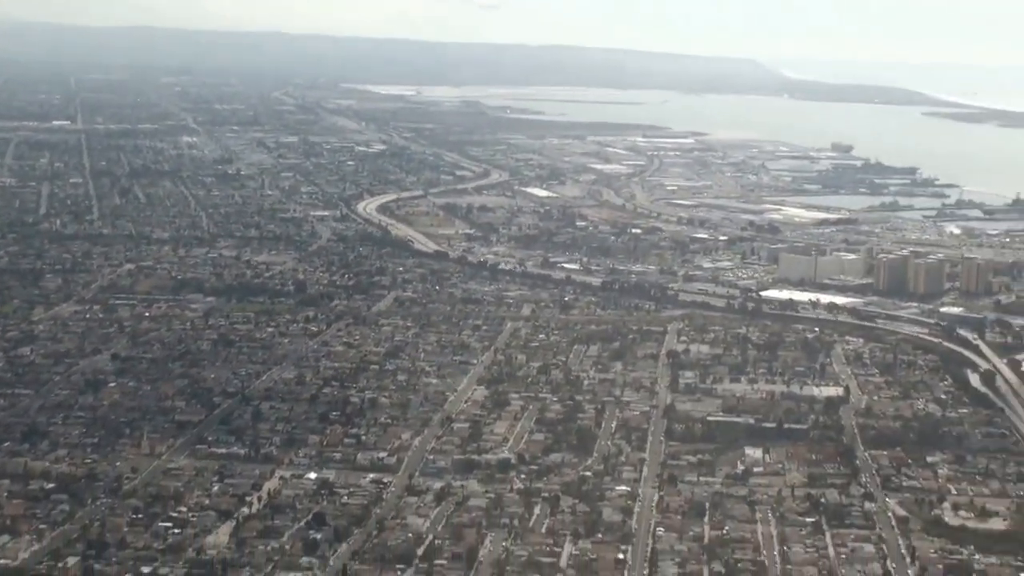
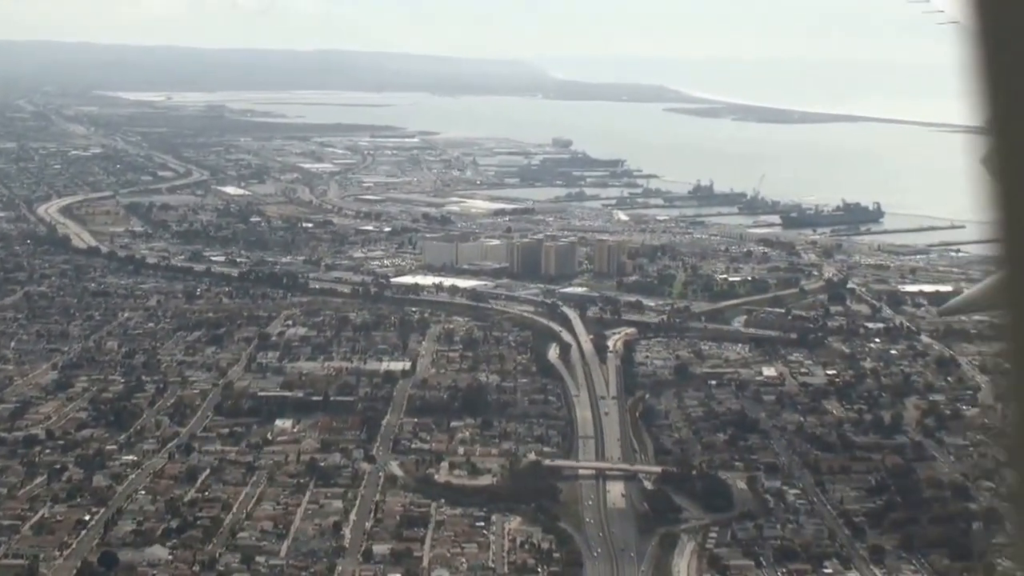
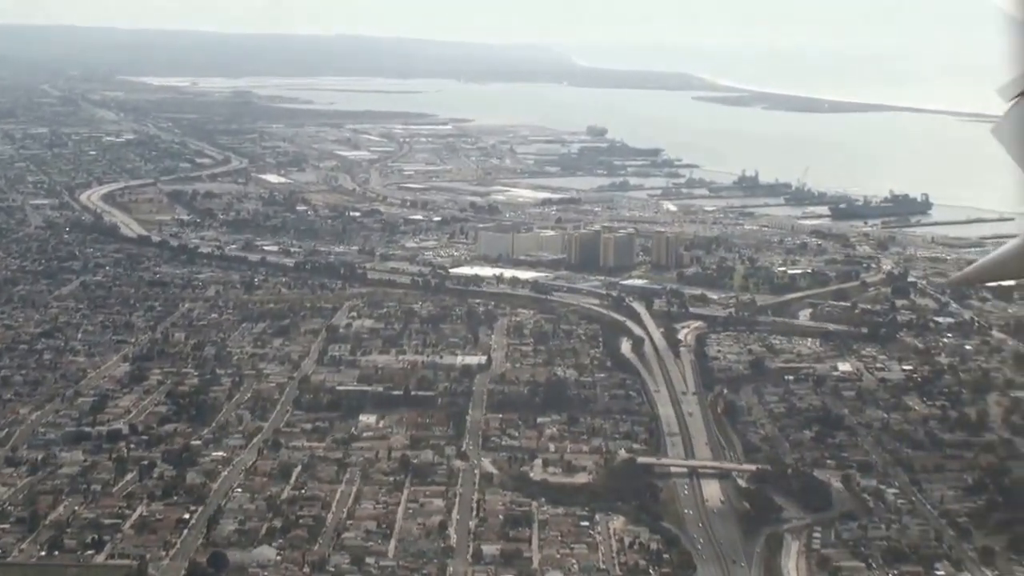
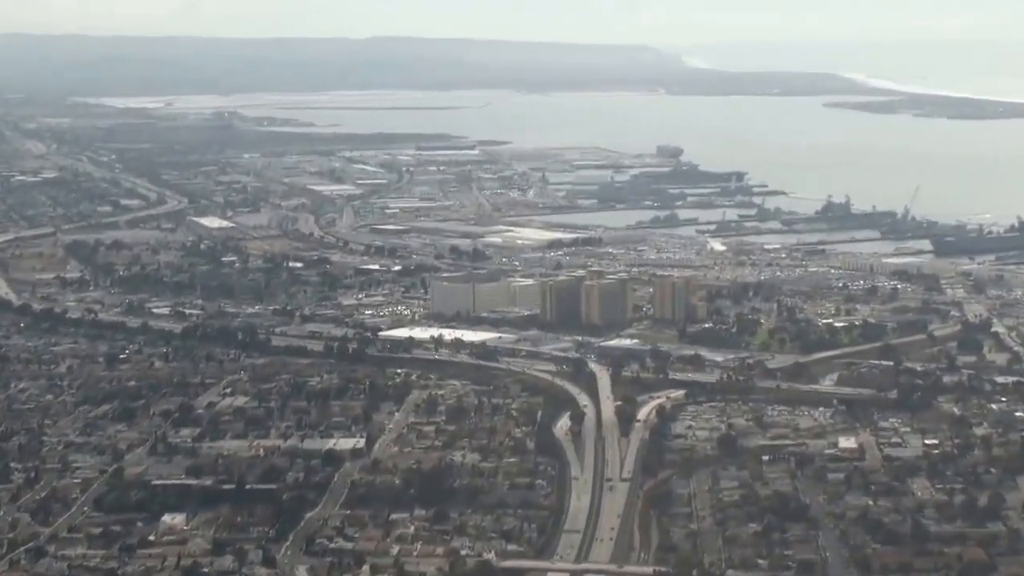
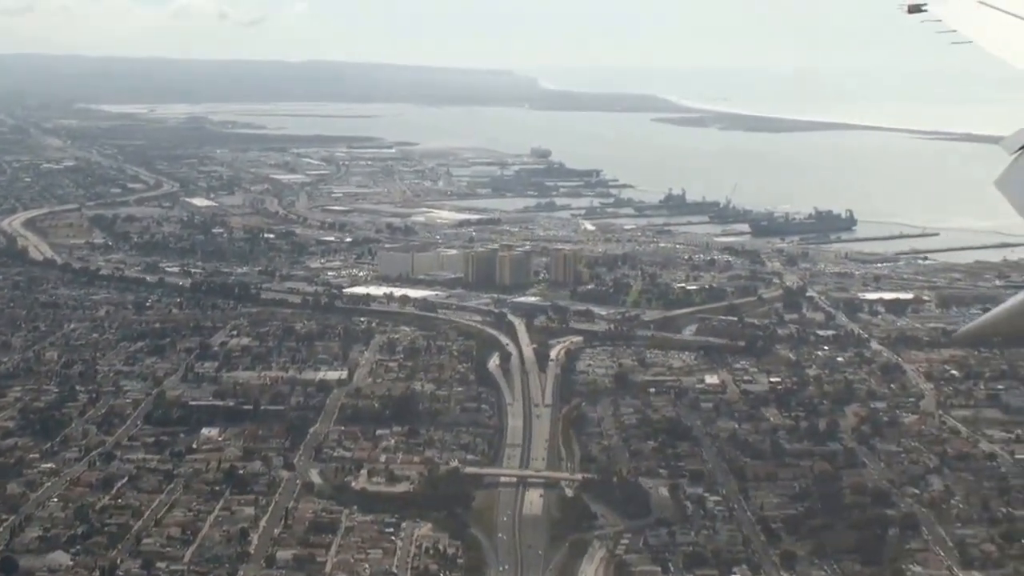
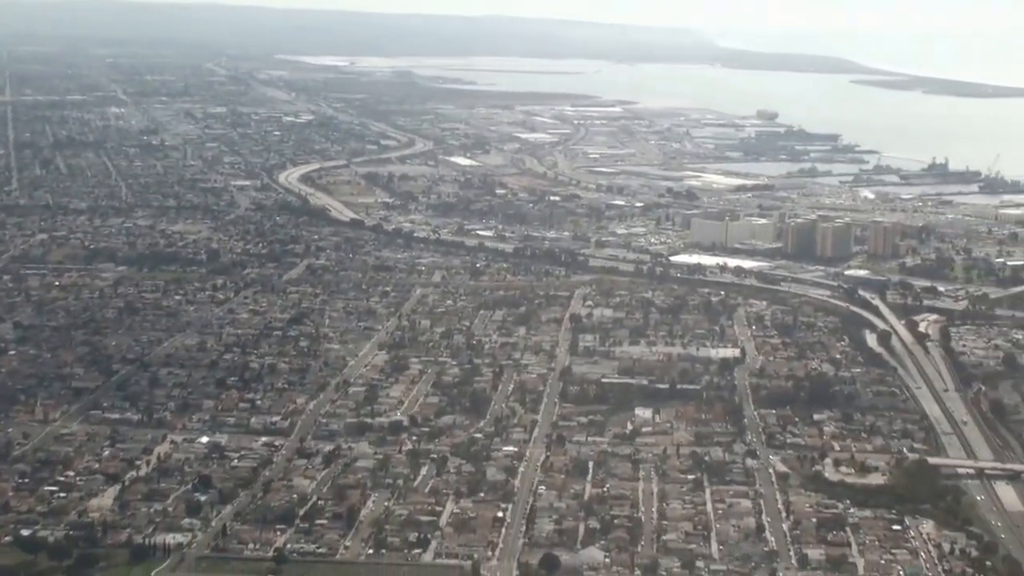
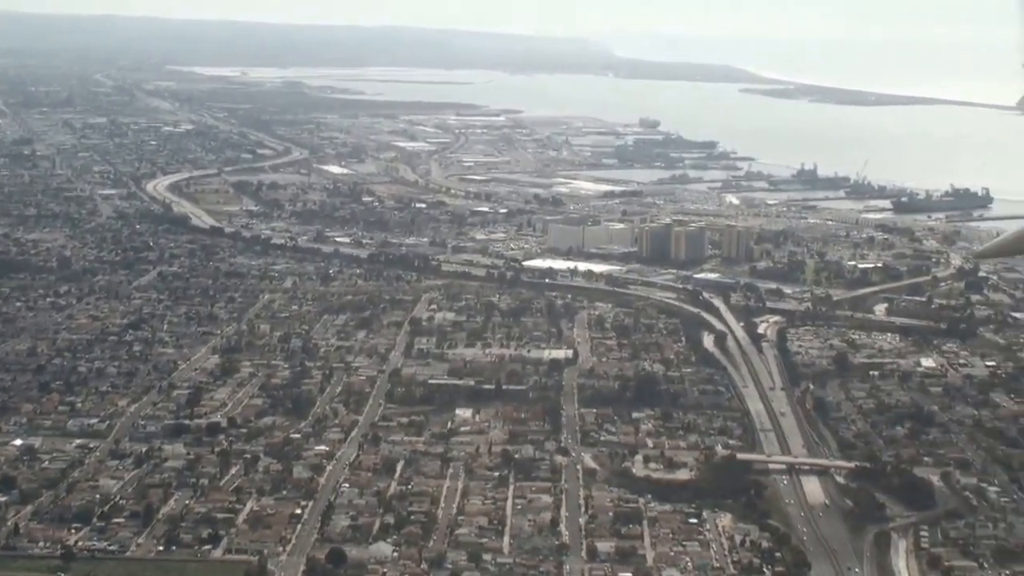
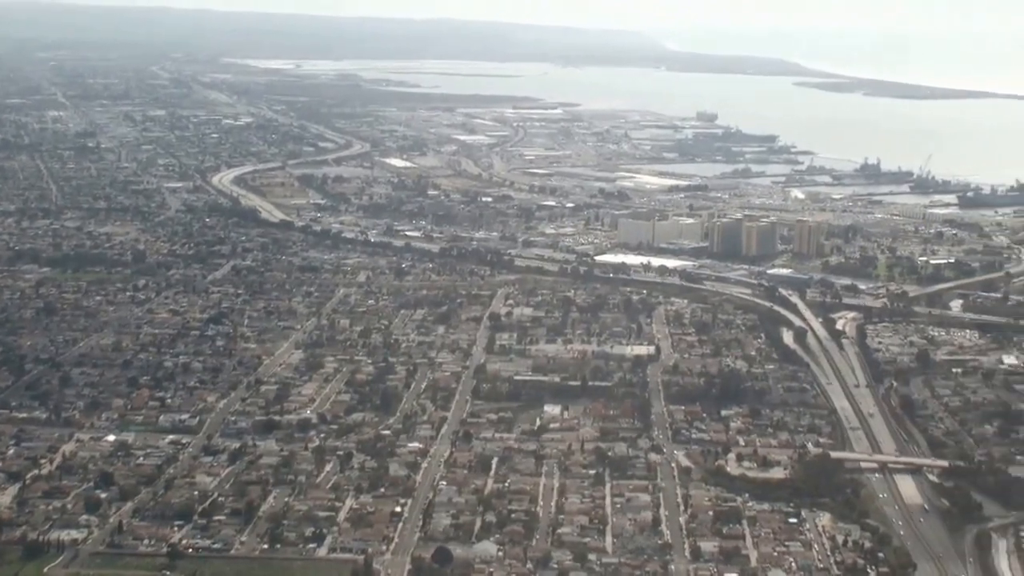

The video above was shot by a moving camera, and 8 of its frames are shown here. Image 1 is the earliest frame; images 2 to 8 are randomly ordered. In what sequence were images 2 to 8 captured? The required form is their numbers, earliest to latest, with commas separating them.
6, 8, 7, 3, 2, 5, 4
